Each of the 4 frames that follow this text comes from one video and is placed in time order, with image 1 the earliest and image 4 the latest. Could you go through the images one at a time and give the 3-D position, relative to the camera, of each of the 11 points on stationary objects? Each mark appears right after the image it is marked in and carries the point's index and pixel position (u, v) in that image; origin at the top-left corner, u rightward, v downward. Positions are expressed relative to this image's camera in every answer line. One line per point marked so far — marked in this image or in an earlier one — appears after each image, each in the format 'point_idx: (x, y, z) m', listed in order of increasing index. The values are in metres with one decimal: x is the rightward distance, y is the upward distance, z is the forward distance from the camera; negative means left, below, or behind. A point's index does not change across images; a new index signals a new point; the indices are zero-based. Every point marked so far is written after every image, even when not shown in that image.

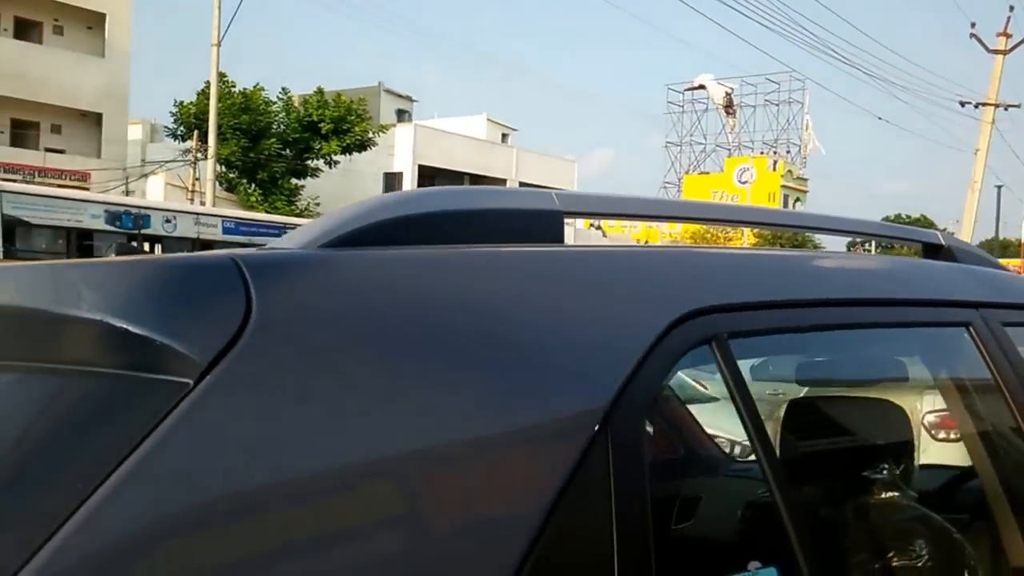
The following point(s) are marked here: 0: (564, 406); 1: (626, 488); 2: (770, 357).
0: (0.0, -0.1, +1.0) m
1: (+0.1, -0.2, +1.0) m
2: (+0.4, -0.1, +1.3) m
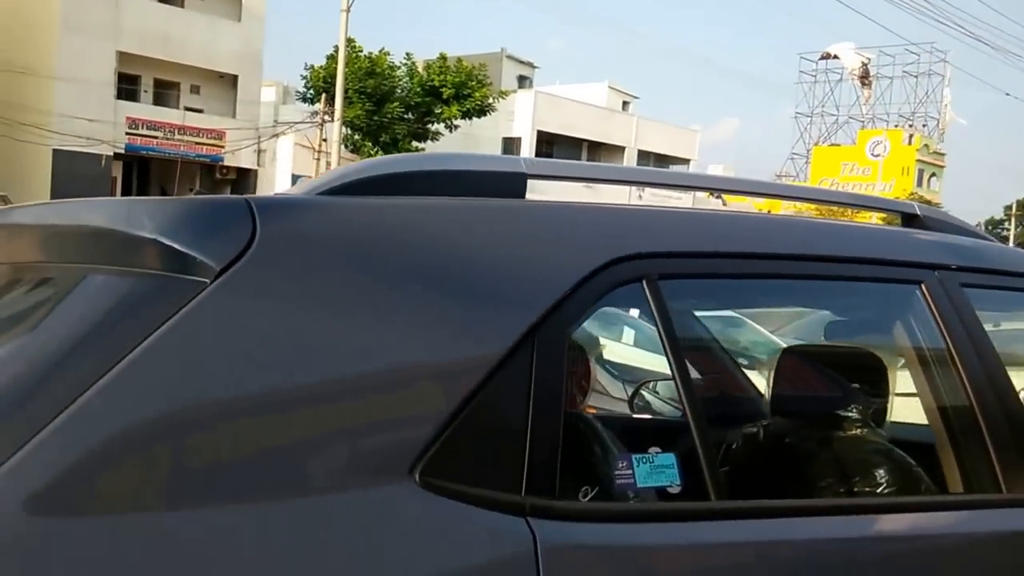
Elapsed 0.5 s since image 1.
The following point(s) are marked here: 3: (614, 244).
0: (0.0, 0.0, +1.3) m
1: (0.0, -0.1, +1.3) m
2: (+0.3, 0.0, +1.6) m
3: (+0.2, +0.1, +1.5) m
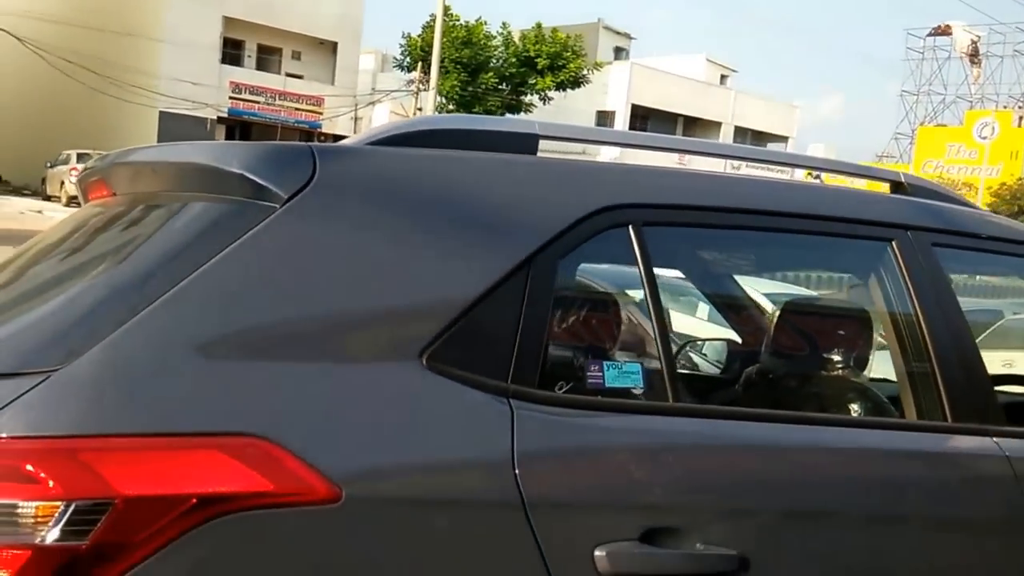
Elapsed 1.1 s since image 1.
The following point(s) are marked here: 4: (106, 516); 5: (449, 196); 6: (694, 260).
0: (0.0, +0.1, +1.6) m
1: (0.0, 0.0, +1.6) m
2: (+0.4, +0.1, +1.9) m
3: (+0.2, +0.2, +1.8) m
4: (-0.5, -0.3, +1.2) m
5: (-0.1, +0.2, +1.7) m
6: (+0.4, +0.1, +1.9) m
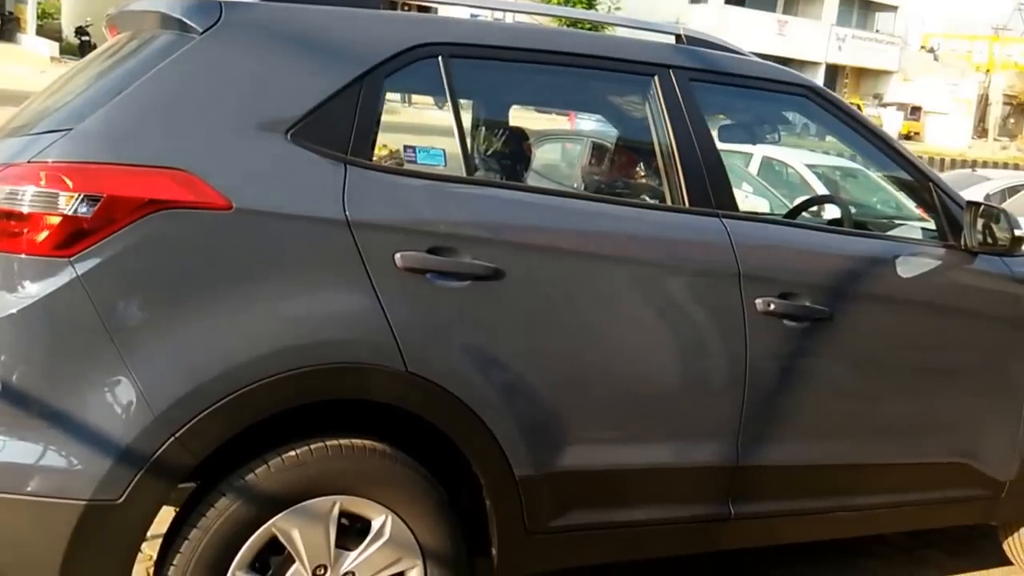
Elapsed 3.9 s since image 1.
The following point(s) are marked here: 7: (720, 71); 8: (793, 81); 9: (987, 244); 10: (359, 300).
0: (-0.5, +0.6, +2.5) m
1: (-0.4, +0.5, +2.6) m
2: (0.0, +0.6, +2.8) m
3: (-0.2, +0.7, +2.7) m
4: (-1.0, +0.2, +2.2) m
5: (-0.5, +0.7, +2.6) m
6: (0.0, +0.6, +2.8) m
7: (+0.7, +0.7, +3.2) m
8: (+1.0, +0.7, +3.3) m
9: (+1.7, +0.2, +3.4) m
10: (-0.4, 0.0, +2.4) m
